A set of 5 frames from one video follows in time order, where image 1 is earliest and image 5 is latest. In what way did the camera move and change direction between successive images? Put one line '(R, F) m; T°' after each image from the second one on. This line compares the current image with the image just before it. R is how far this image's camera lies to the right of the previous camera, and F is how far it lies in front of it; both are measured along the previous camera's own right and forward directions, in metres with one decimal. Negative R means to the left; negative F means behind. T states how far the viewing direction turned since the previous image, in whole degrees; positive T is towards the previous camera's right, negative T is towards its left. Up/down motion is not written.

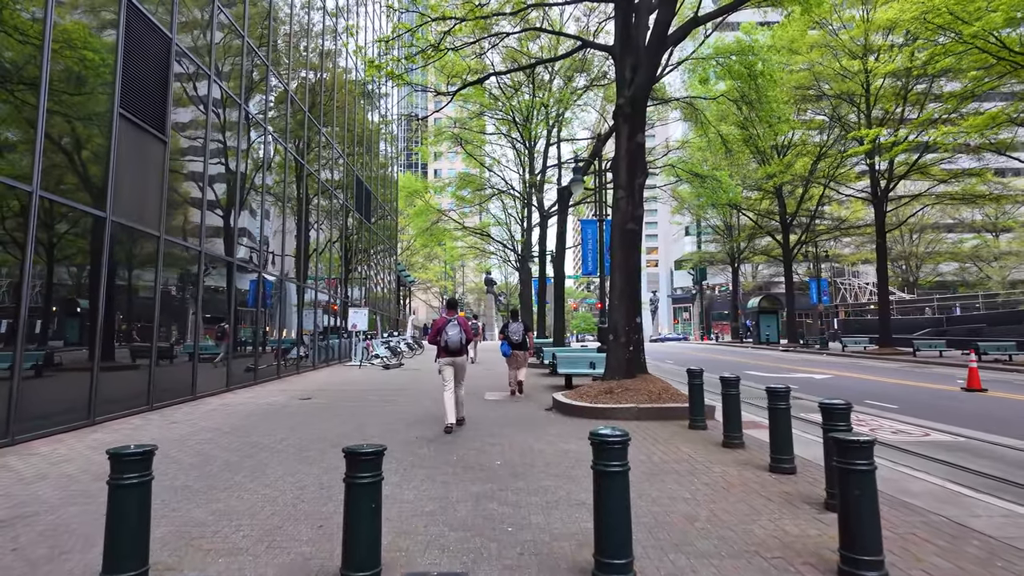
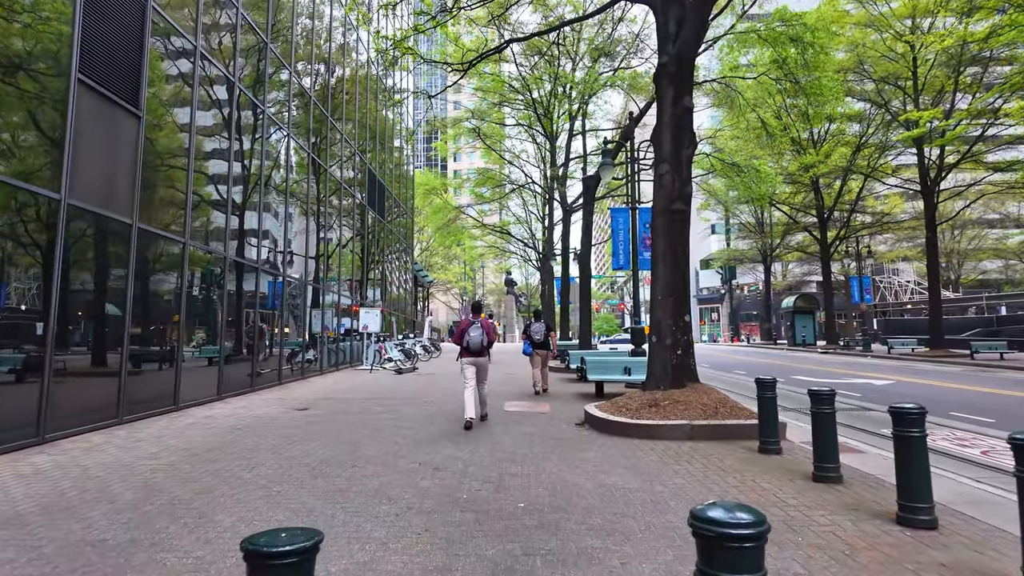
(0.0, +1.4) m; -2°
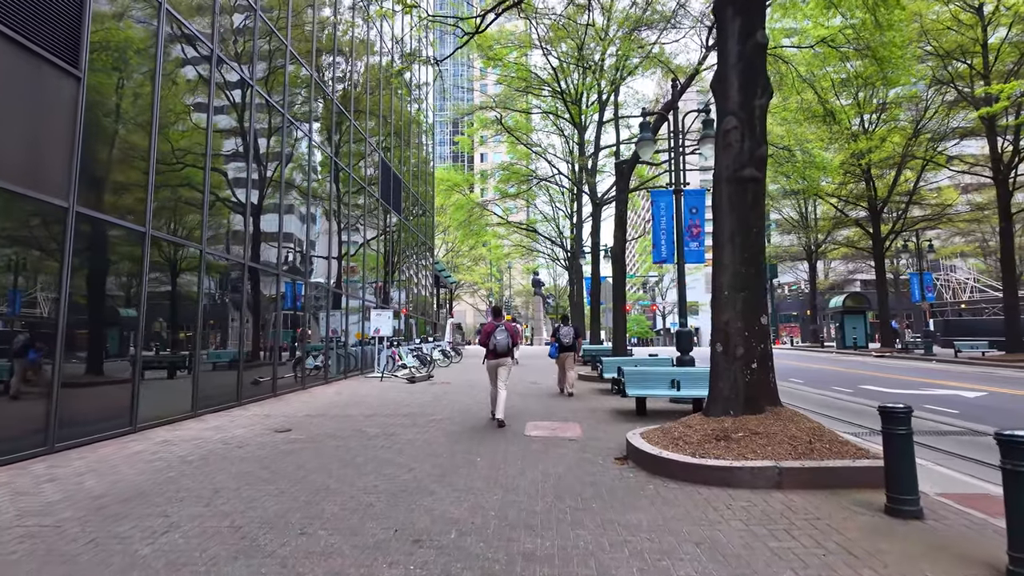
(+0.1, +1.8) m; -3°
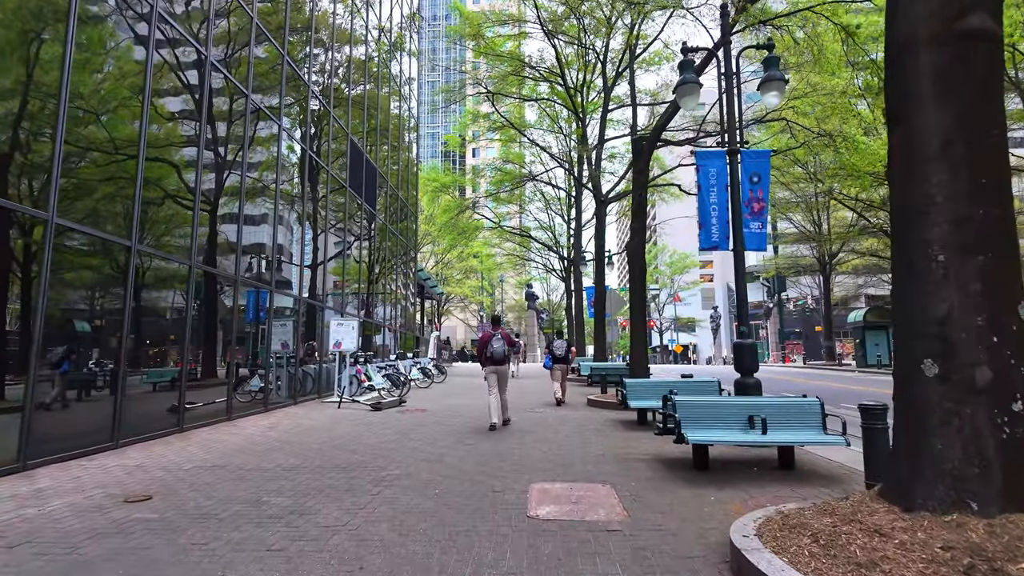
(0.0, +3.0) m; +1°
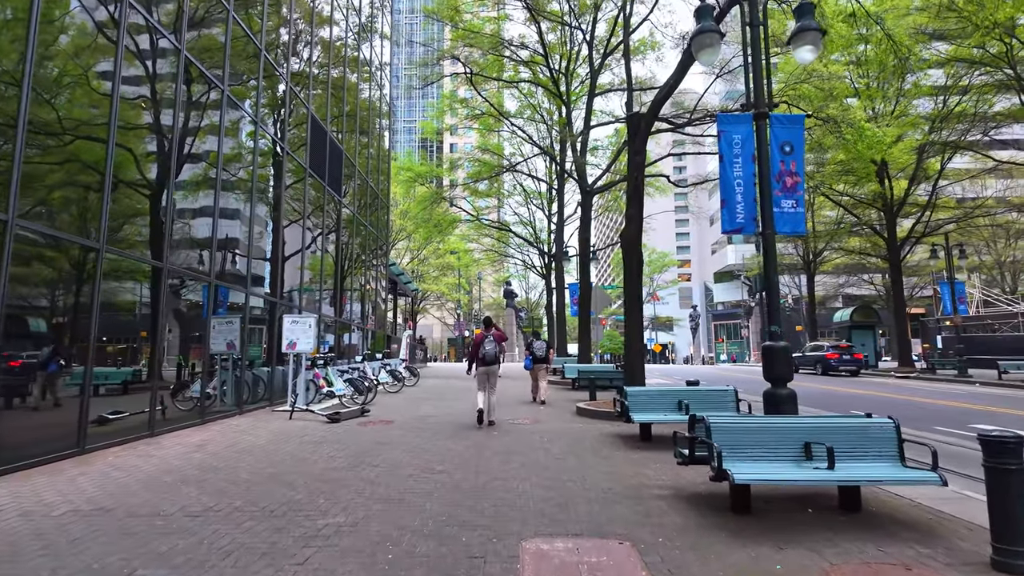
(-0.1, +1.5) m; +2°
